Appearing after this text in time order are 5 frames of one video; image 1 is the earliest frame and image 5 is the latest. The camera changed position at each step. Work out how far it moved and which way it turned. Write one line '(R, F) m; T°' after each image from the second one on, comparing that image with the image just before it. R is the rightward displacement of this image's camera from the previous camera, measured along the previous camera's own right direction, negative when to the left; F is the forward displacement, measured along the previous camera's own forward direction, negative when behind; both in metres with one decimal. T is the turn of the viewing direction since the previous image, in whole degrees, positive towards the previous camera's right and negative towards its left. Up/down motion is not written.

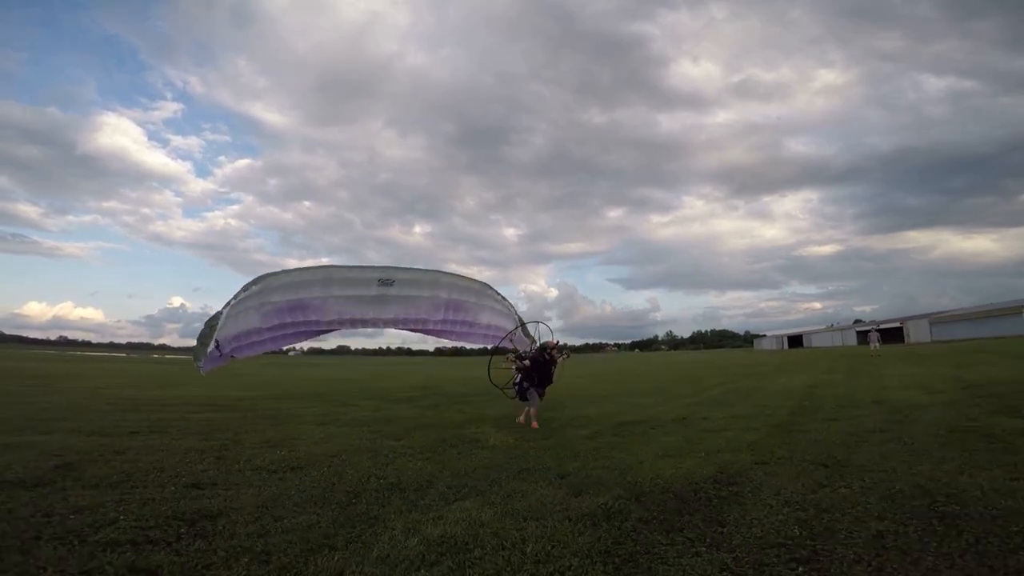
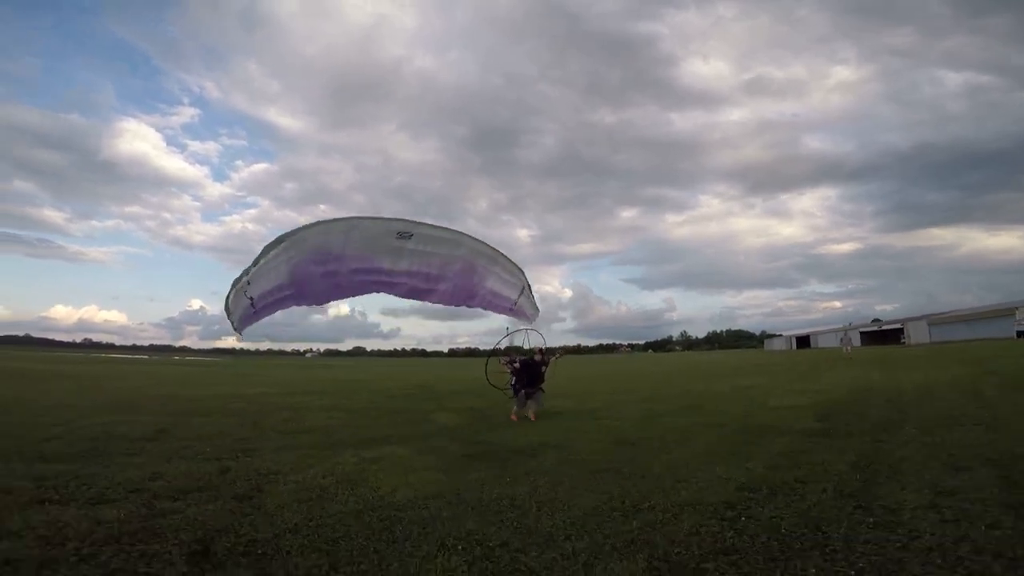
(+0.5, -1.2) m; -1°
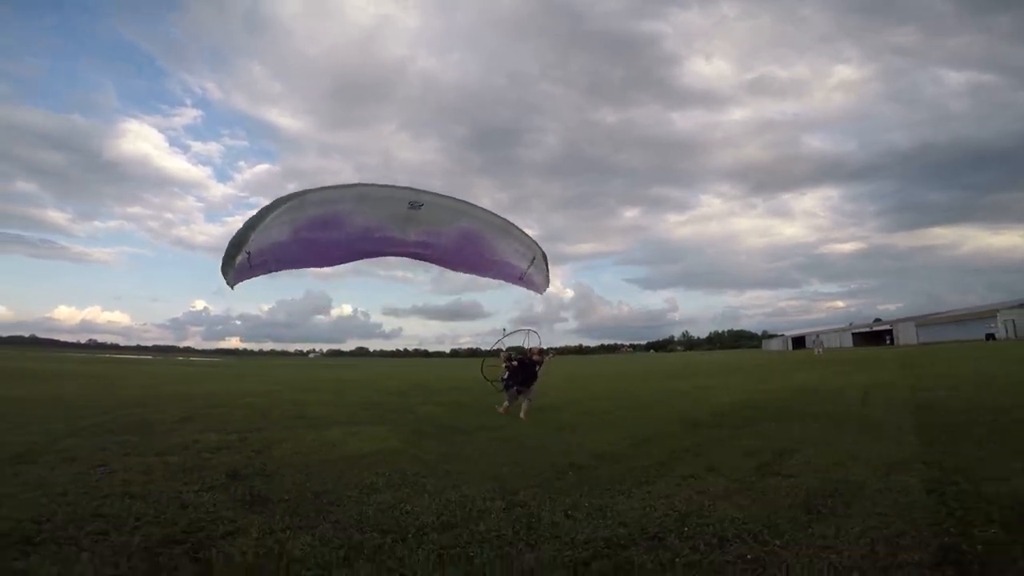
(+0.3, -0.6) m; 0°
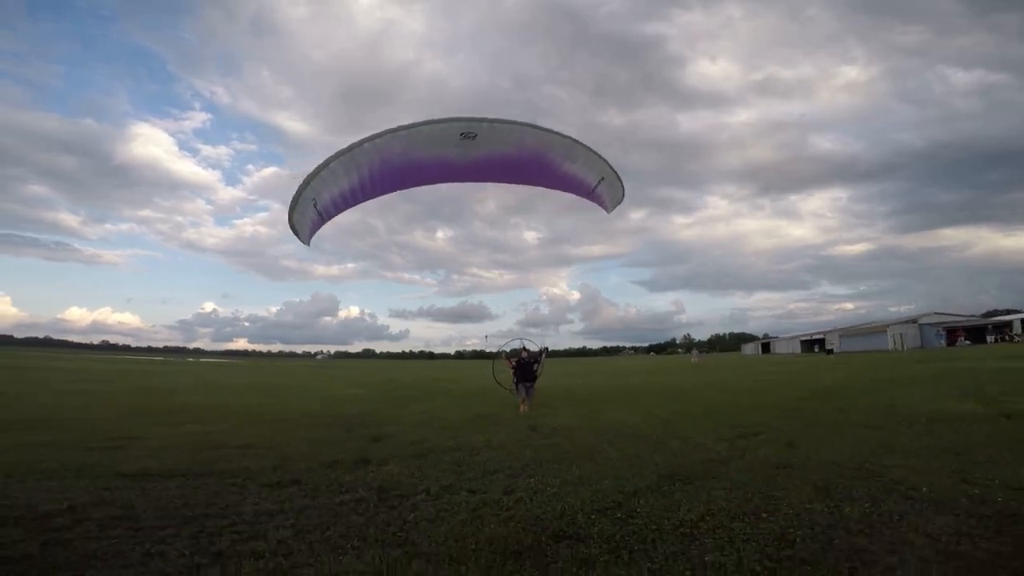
(-0.6, +0.2) m; -1°
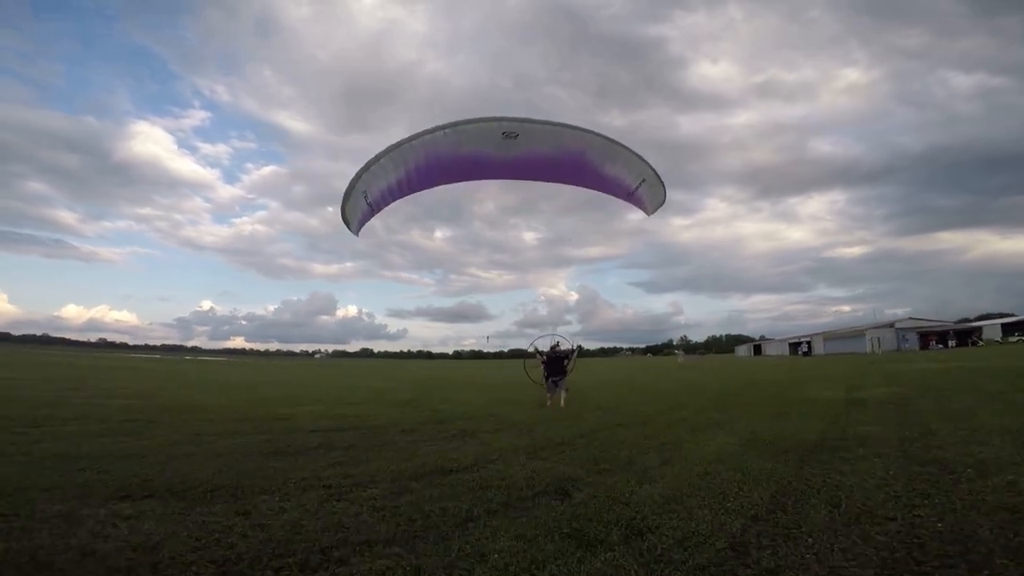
(+0.2, -0.8) m; 0°
